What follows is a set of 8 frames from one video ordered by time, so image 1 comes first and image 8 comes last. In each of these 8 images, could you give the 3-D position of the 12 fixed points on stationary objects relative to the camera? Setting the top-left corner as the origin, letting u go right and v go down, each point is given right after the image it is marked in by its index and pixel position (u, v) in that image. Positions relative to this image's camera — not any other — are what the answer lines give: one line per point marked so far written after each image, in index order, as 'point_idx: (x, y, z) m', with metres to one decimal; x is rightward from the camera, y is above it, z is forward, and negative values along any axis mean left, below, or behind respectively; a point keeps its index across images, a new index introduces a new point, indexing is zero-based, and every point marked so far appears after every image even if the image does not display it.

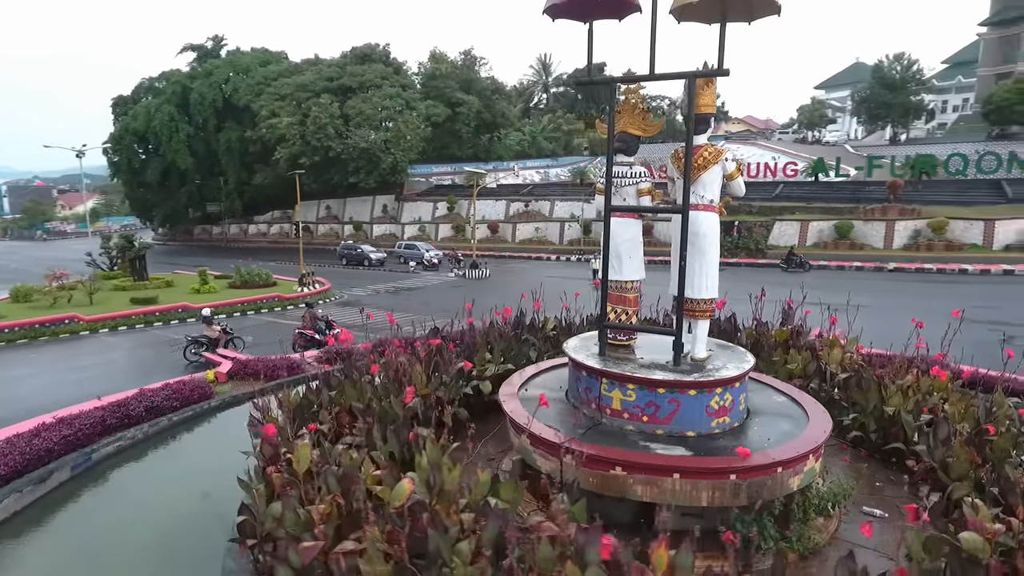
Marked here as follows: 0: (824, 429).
0: (+1.9, -0.9, +3.9) m
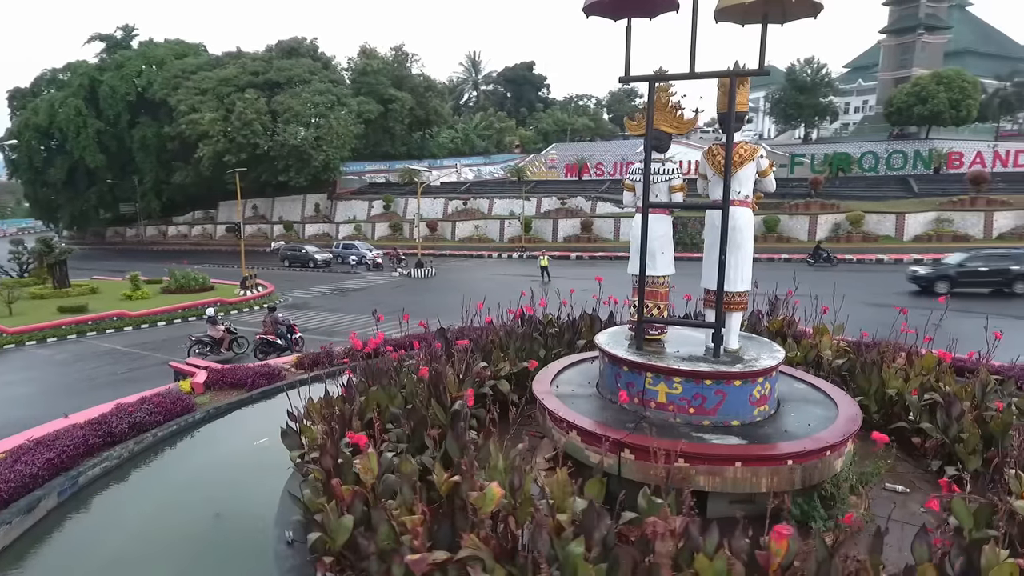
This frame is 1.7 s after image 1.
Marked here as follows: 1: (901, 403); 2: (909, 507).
0: (+2.2, -0.8, +4.1) m
1: (+3.1, -0.9, +5.0) m
2: (+2.5, -1.4, +4.1) m
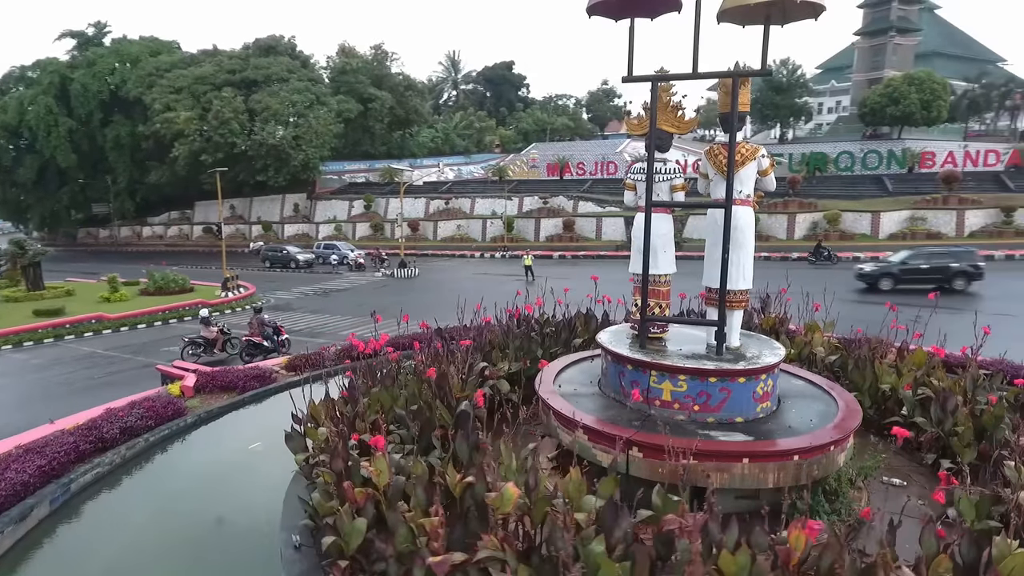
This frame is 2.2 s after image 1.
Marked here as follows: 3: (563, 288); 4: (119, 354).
0: (+2.2, -0.8, +4.2) m
1: (+3.1, -0.9, +5.1) m
2: (+2.6, -1.4, +4.1) m
3: (+1.3, 0.0, +16.5) m
4: (-6.9, -1.2, +11.1) m
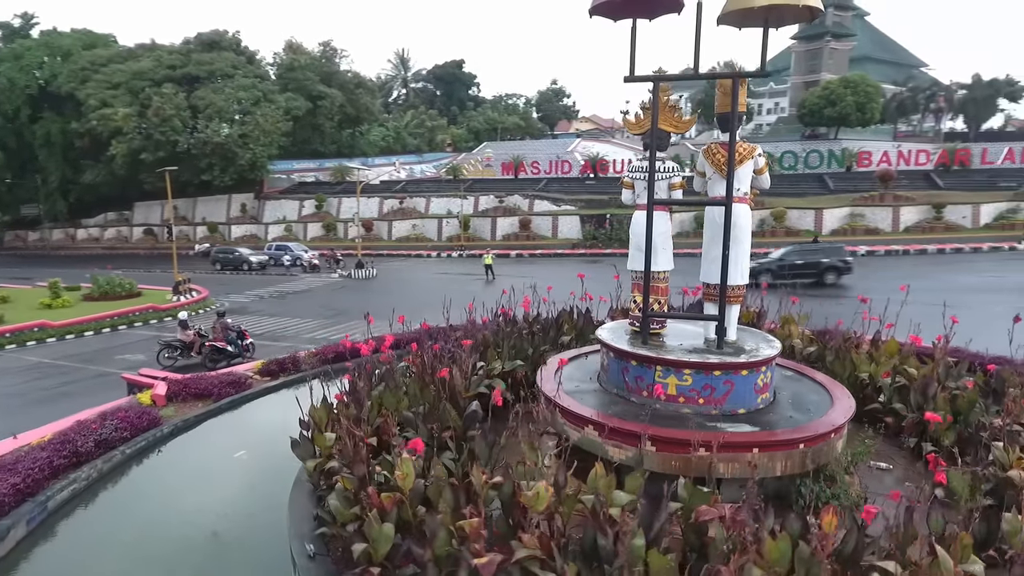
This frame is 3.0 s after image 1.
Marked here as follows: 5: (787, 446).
0: (+2.3, -0.7, +4.3) m
1: (+3.0, -0.8, +5.4) m
2: (+2.6, -1.3, +4.4) m
3: (+0.3, 0.0, +16.6) m
4: (-7.4, -1.3, +10.6) m
5: (+1.6, -0.9, +3.8) m
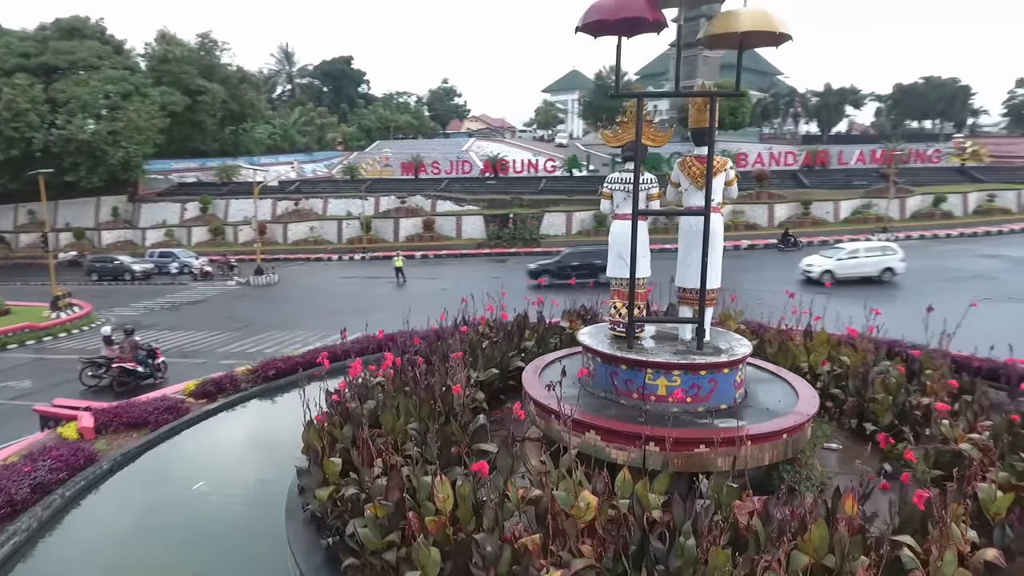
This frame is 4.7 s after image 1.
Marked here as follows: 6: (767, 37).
0: (+2.2, -0.7, +4.8) m
1: (+2.8, -0.8, +5.9) m
2: (+2.6, -1.3, +4.8) m
3: (-1.8, 0.0, +16.5) m
4: (-8.3, -1.6, +9.2) m
5: (+1.7, -1.0, +4.1) m
6: (+1.7, +1.7, +4.3) m
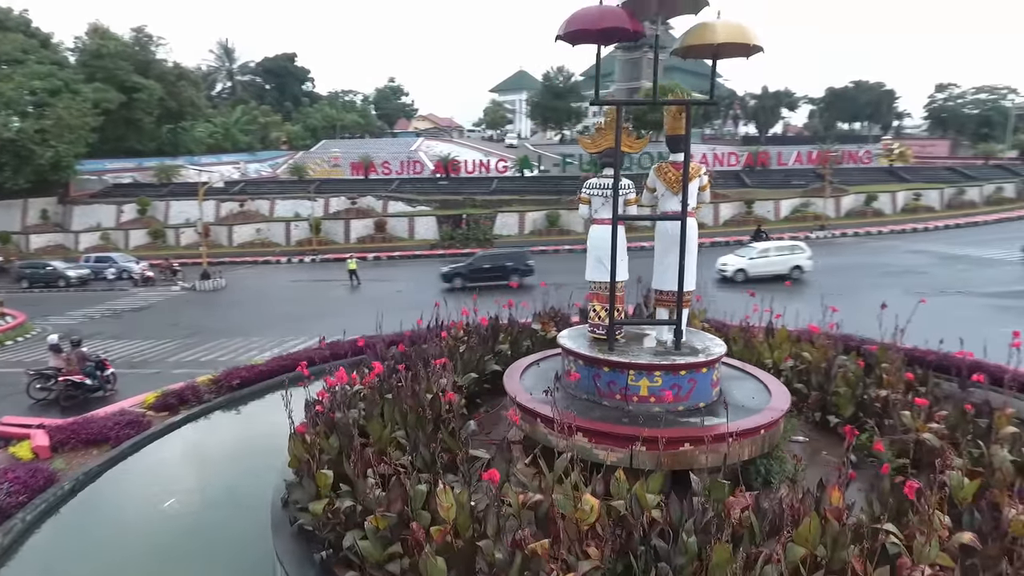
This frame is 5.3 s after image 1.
0: (+2.1, -0.7, +5.0) m
1: (+2.6, -0.8, +6.2) m
2: (+2.4, -1.3, +5.1) m
3: (-2.9, -0.1, +16.3) m
4: (-8.8, -1.7, +8.6) m
5: (+1.6, -1.0, +4.3) m
6: (+1.6, +1.7, +4.5) m
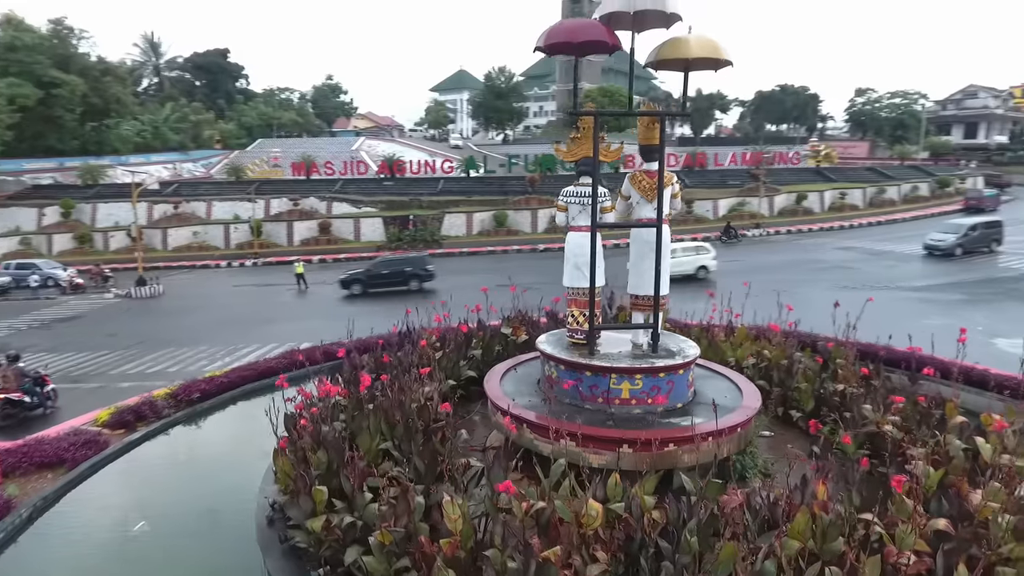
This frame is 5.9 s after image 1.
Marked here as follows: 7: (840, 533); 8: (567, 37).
0: (+1.9, -0.8, +5.2) m
1: (+2.3, -0.8, +6.4) m
2: (+2.3, -1.3, +5.4) m
3: (-4.1, -0.2, +16.0) m
4: (-9.2, -1.9, +7.8) m
5: (+1.5, -1.0, +4.4) m
6: (+1.4, +1.7, +4.7) m
7: (+1.6, -1.2, +3.1) m
8: (+0.4, +1.7, +4.3) m
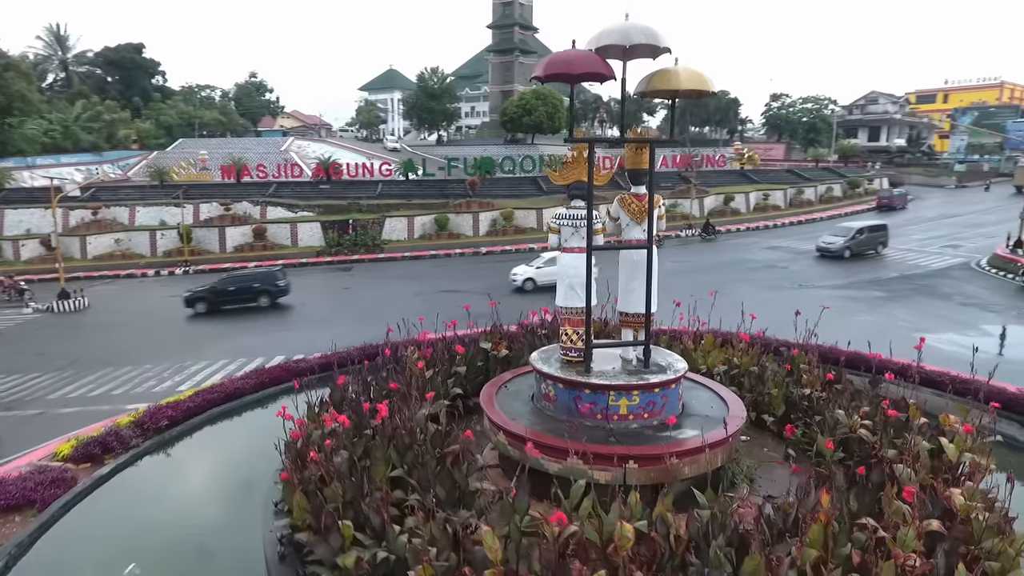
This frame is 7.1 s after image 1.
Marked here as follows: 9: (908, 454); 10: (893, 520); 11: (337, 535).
0: (+1.9, -0.9, +5.5) m
1: (+2.1, -0.9, +6.8) m
2: (+2.2, -1.5, +5.7) m
3: (-5.3, -0.4, +15.6) m
4: (-9.4, -2.3, +6.9) m
5: (+1.6, -1.1, +4.7) m
6: (+1.4, +1.5, +4.9) m
7: (+1.8, -1.3, +3.4) m
8: (+0.4, +1.5, +4.4) m
9: (+2.8, -1.2, +4.5) m
10: (+2.1, -1.3, +3.6) m
11: (-1.0, -1.4, +3.5) m
